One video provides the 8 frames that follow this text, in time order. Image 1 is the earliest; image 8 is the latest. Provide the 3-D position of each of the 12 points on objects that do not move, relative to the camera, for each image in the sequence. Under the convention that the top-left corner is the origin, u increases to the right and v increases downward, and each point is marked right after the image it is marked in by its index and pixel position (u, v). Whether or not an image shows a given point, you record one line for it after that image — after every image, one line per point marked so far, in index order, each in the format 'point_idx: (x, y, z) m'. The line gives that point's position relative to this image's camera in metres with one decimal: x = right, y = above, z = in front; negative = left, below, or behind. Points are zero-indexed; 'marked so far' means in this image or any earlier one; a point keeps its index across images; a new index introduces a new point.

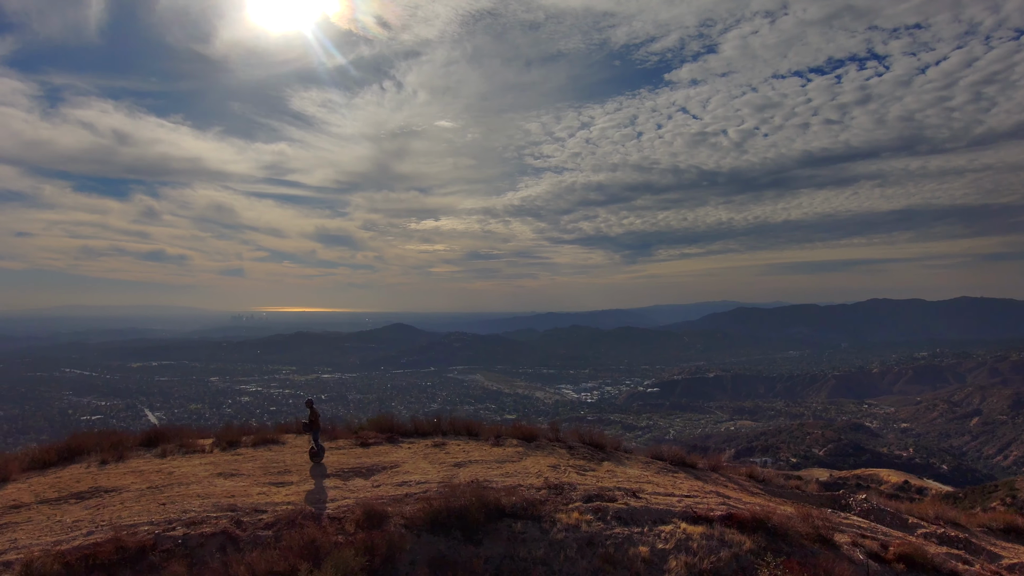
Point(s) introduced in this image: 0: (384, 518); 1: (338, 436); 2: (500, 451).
0: (-1.9, -3.4, +9.3) m
1: (-3.7, -3.2, +13.8) m
2: (-0.2, -3.2, +12.7) m
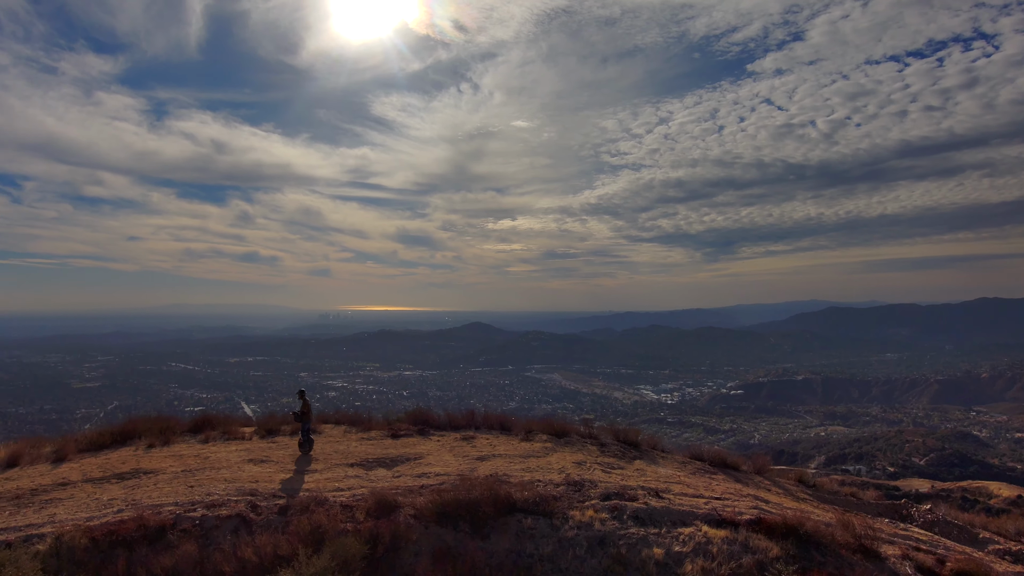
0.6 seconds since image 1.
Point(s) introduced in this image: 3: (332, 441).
0: (-1.7, -3.2, +9.4) m
1: (-3.0, -3.1, +14.0) m
2: (+0.3, -3.1, +12.5) m
3: (-3.7, -3.1, +13.0) m
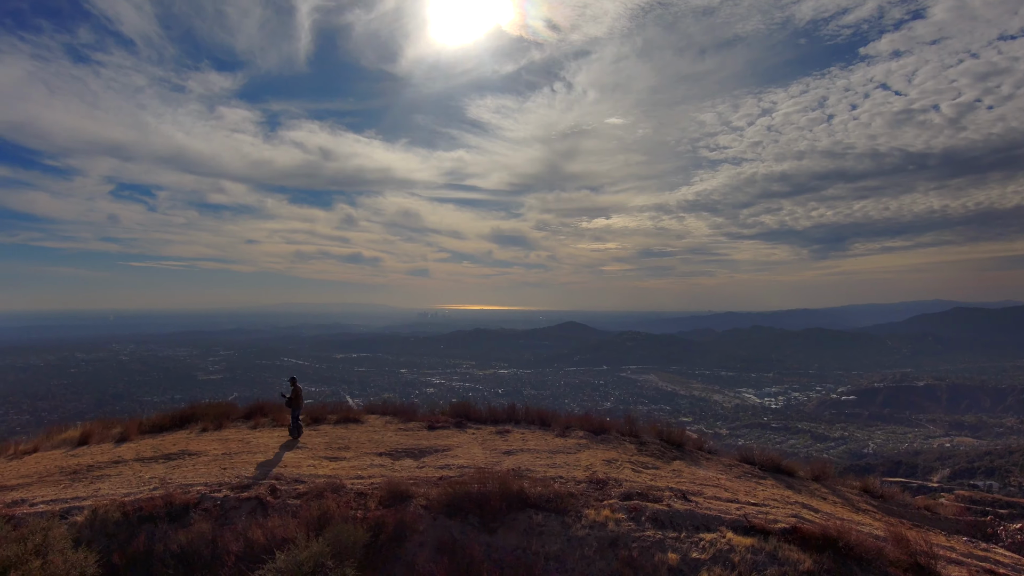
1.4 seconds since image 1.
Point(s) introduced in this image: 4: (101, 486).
0: (-1.5, -3.0, +9.3) m
1: (-2.2, -2.9, +14.1) m
2: (+0.9, -2.9, +12.2) m
3: (-3.0, -2.9, +13.2) m
4: (-6.4, -3.1, +10.1) m
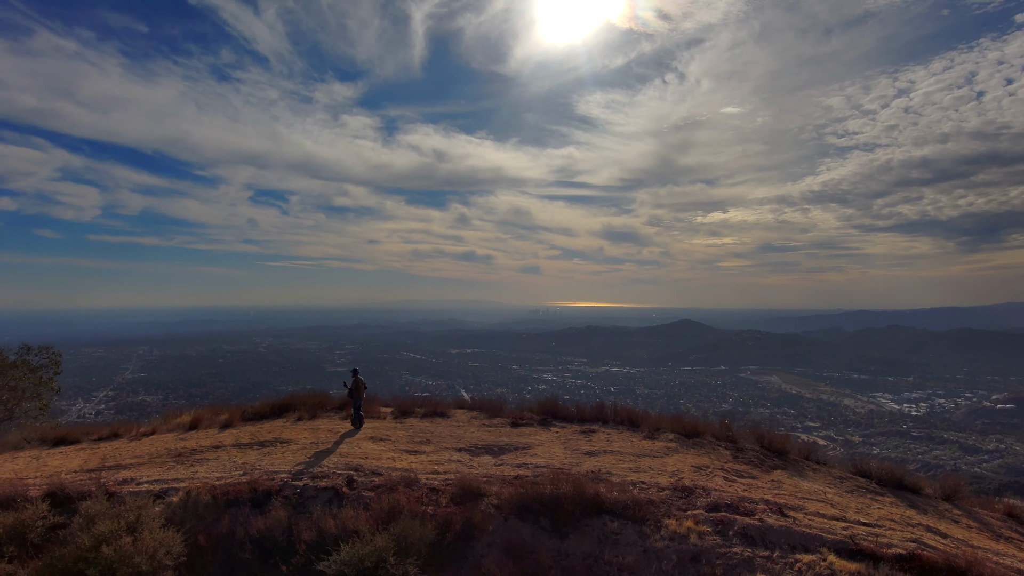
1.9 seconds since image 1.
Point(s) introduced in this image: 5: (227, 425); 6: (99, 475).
0: (-0.5, -2.9, +9.1) m
1: (-0.3, -2.8, +13.9) m
2: (+2.4, -2.8, +11.4) m
3: (-1.2, -2.8, +13.1) m
4: (-5.2, -3.0, +10.6) m
5: (-6.0, -2.9, +13.5) m
6: (-6.8, -3.1, +10.5) m
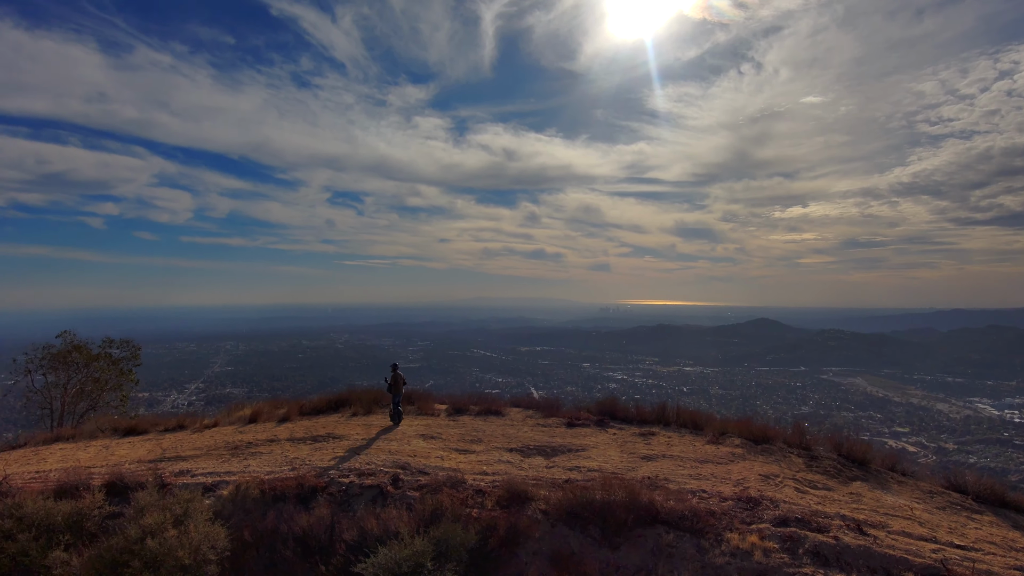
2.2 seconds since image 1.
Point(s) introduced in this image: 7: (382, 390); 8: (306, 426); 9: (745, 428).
0: (+0.2, -2.8, +8.6) m
1: (+0.9, -2.7, +13.4) m
2: (+3.3, -2.7, +10.7) m
3: (-0.1, -2.7, +12.7) m
4: (-4.3, -2.9, +10.7) m
5: (-4.8, -2.8, +13.7) m
6: (-5.9, -3.0, +10.8) m
7: (-3.2, -2.5, +15.6) m
8: (-4.2, -2.8, +13.0) m
9: (+4.3, -2.5, +11.7) m
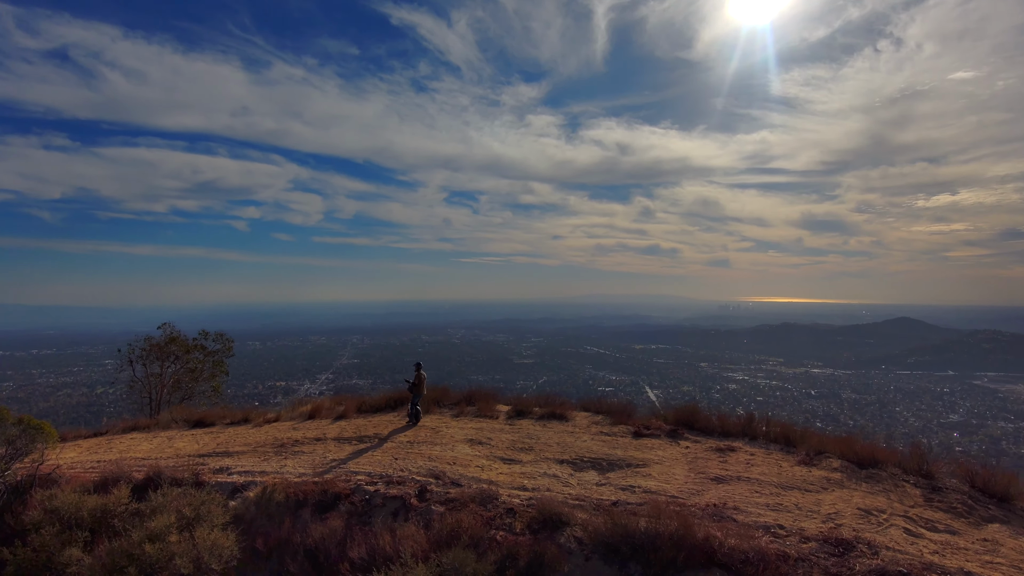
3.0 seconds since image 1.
0: (+0.5, -2.7, +7.4) m
1: (+2.1, -2.5, +12.0) m
2: (+4.0, -2.5, +8.9) m
3: (+0.9, -2.6, +11.5) m
4: (-3.5, -2.8, +10.2) m
5: (-3.5, -2.6, +13.2) m
6: (-5.1, -2.9, +10.6) m
7: (-1.5, -2.3, +14.9) m
8: (-3.0, -2.6, +12.4) m
9: (+5.1, -2.4, +9.7) m
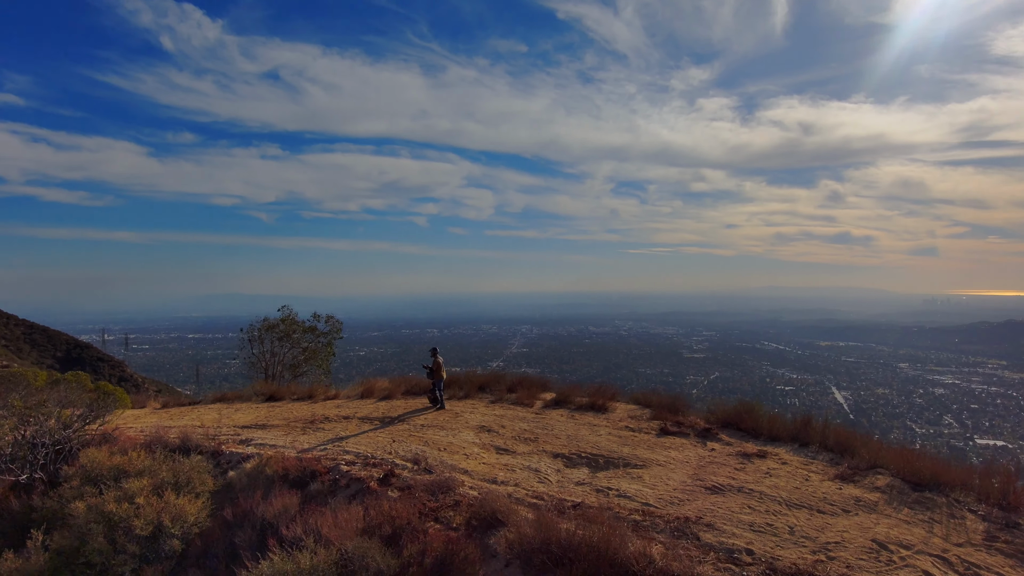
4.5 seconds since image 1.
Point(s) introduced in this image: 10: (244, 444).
0: (-0.2, -2.4, +6.6) m
1: (+2.5, -2.2, +10.7) m
2: (+3.6, -2.3, +7.2) m
3: (+1.3, -2.2, +10.5) m
4: (-3.4, -2.4, +10.4) m
5: (-2.6, -2.2, +13.3) m
6: (-4.8, -2.5, +11.1) m
7: (-0.3, -1.9, +14.4) m
8: (-2.3, -2.3, +12.4) m
9: (+4.9, -2.1, +7.8) m
10: (-4.3, -2.5, +10.3) m
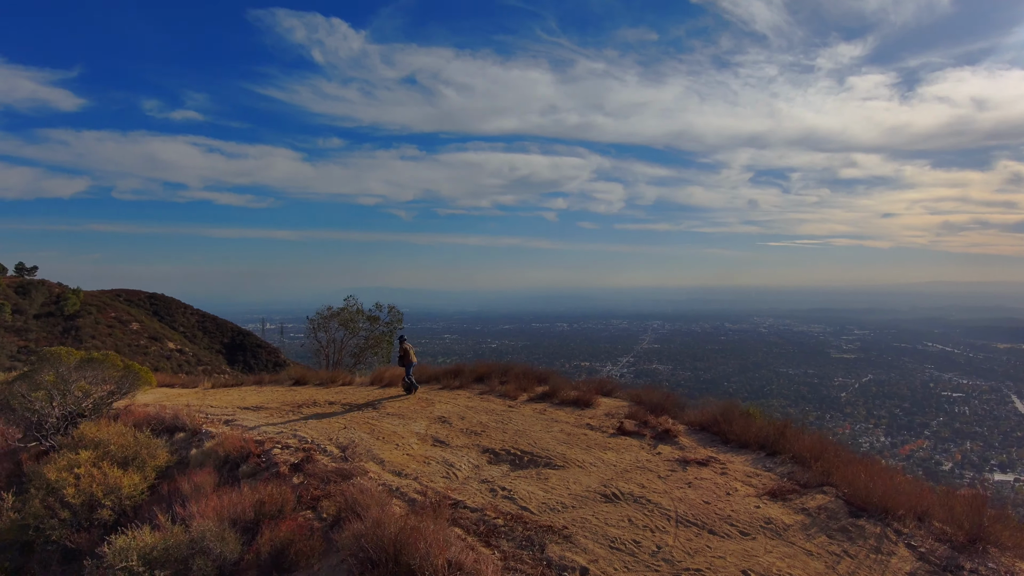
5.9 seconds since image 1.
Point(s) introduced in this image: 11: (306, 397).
0: (-1.5, -2.3, +6.3) m
1: (+1.9, -2.0, +9.8) m
2: (+2.2, -2.1, +6.1) m
3: (+0.6, -2.0, +9.8) m
4: (-3.9, -2.2, +10.6) m
5: (-2.6, -2.0, +13.3) m
6: (-5.2, -2.3, +11.7) m
7: (-0.1, -1.7, +13.9) m
8: (-2.5, -2.0, +12.4) m
9: (+3.6, -1.9, +6.4) m
10: (-4.8, -2.3, +10.7) m
11: (-4.1, -2.2, +12.9) m
